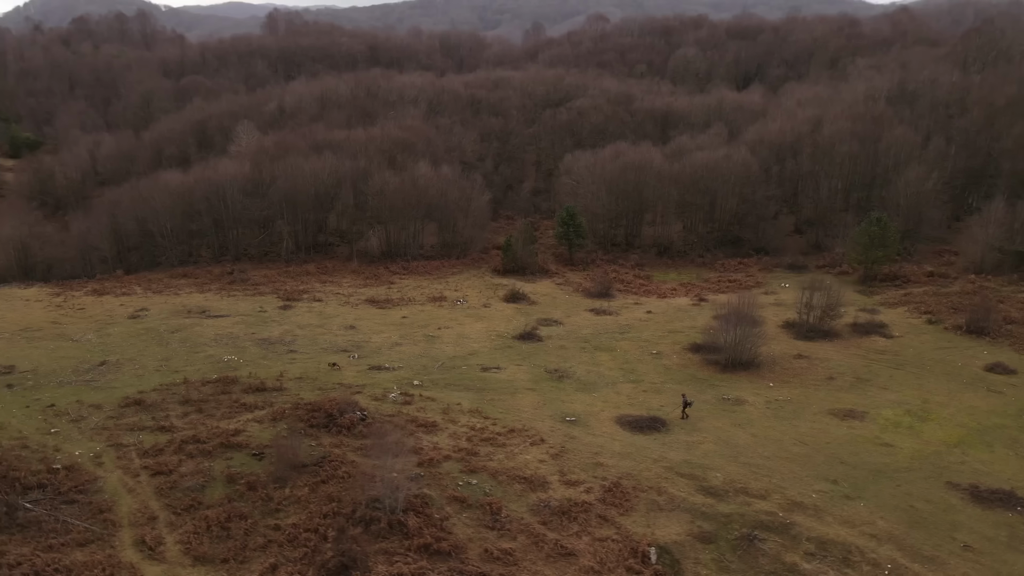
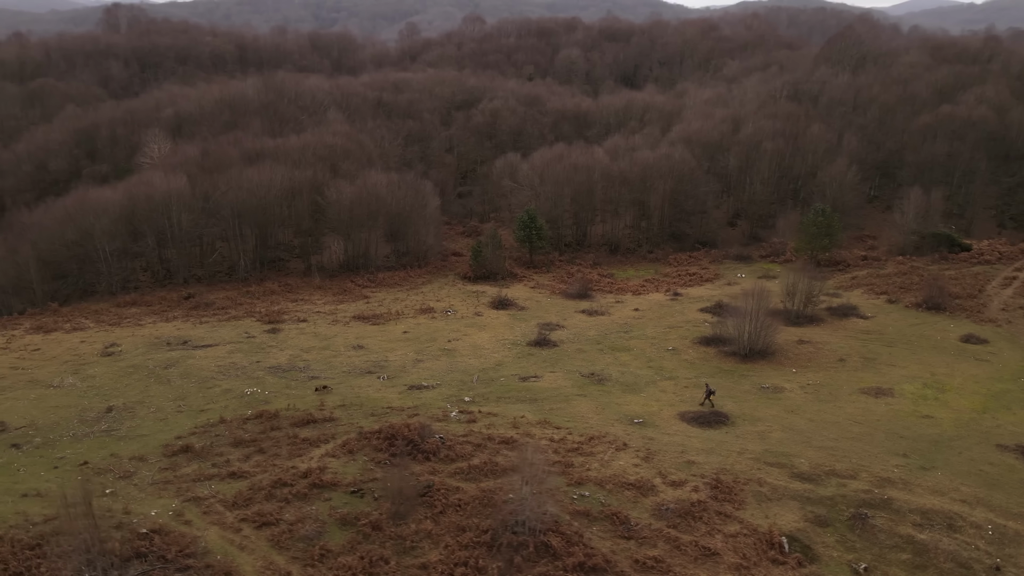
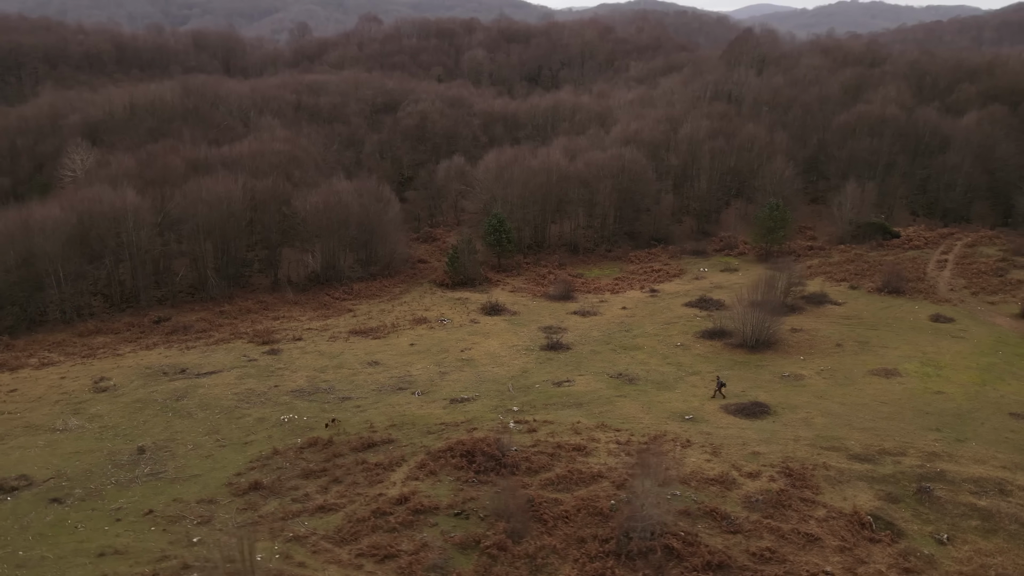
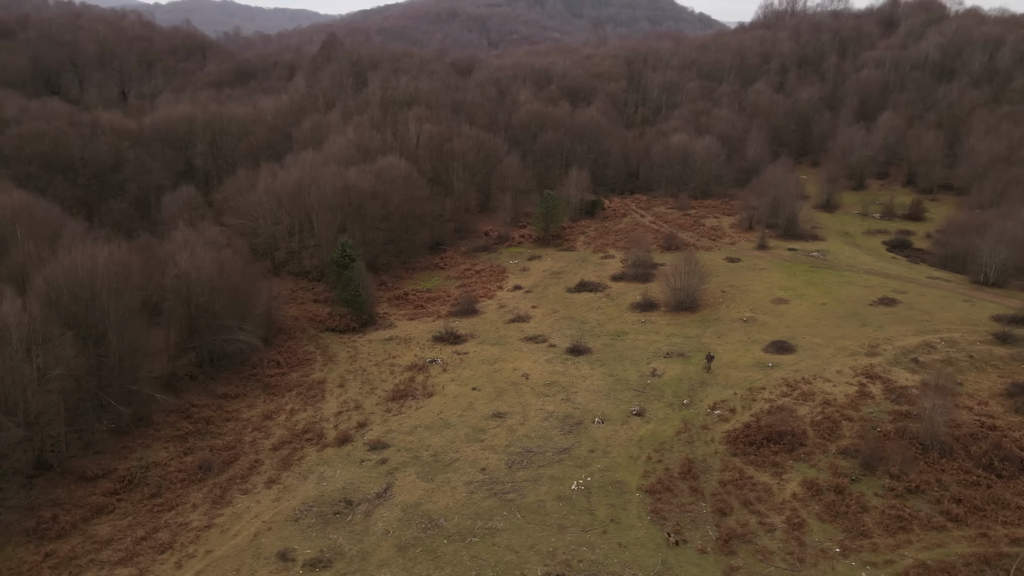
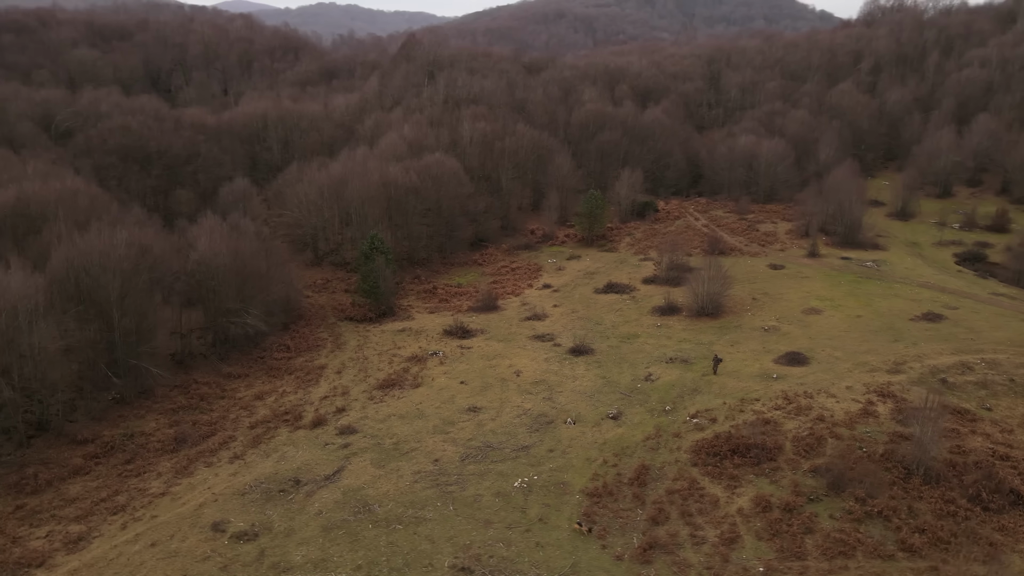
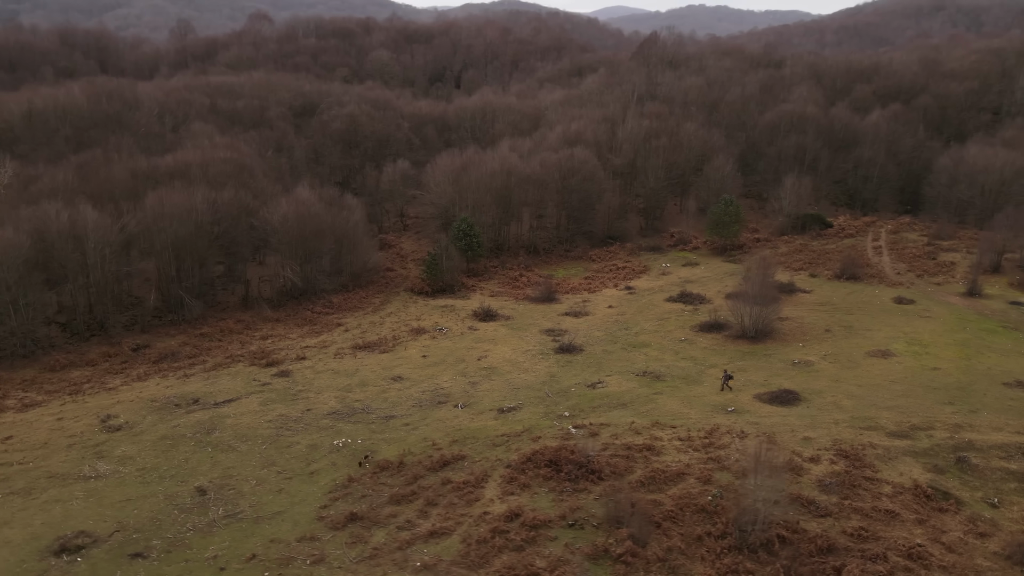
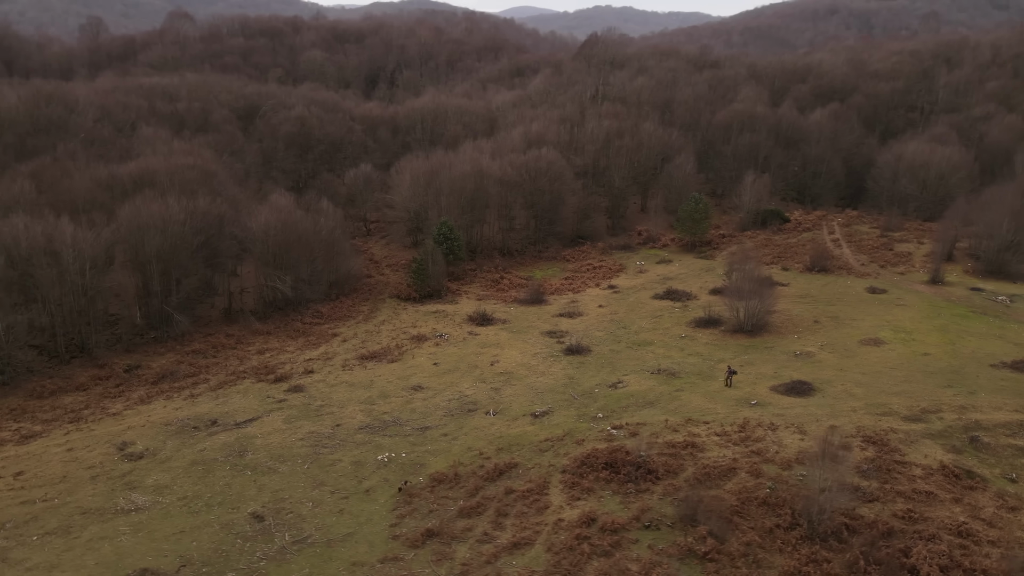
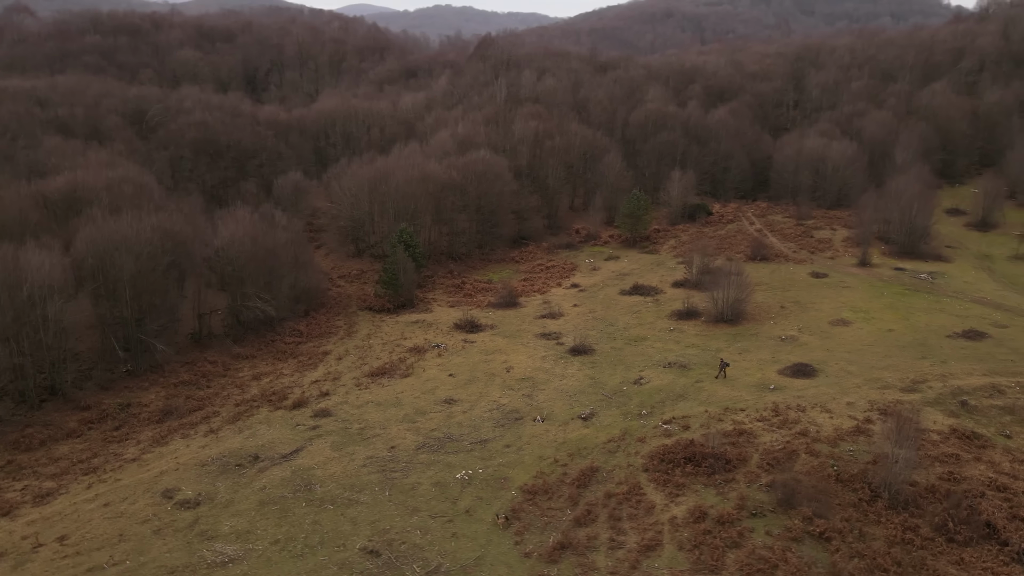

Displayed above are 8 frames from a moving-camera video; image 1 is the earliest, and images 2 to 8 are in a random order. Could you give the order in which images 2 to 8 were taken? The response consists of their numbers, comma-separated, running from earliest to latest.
2, 3, 6, 7, 8, 5, 4
